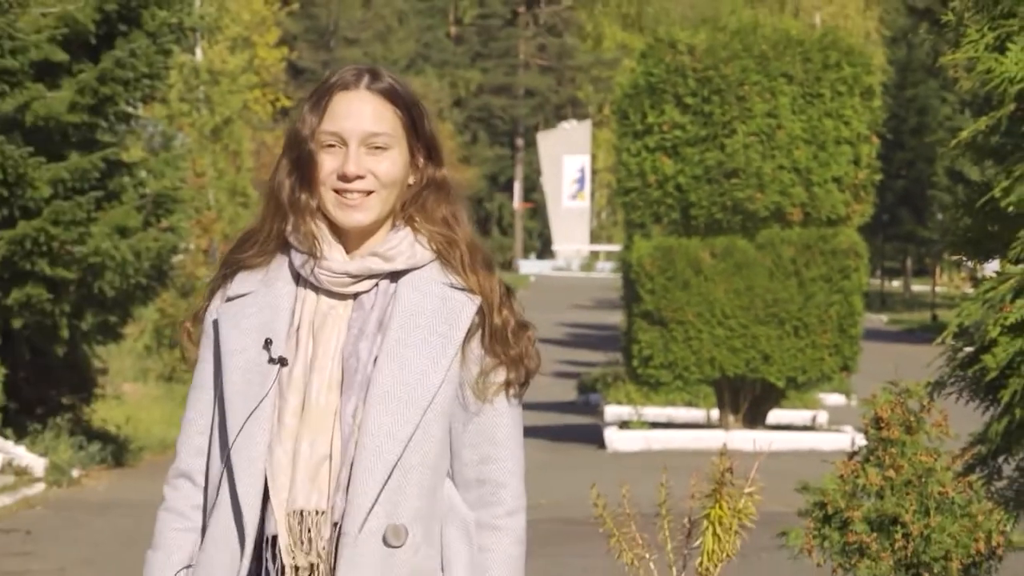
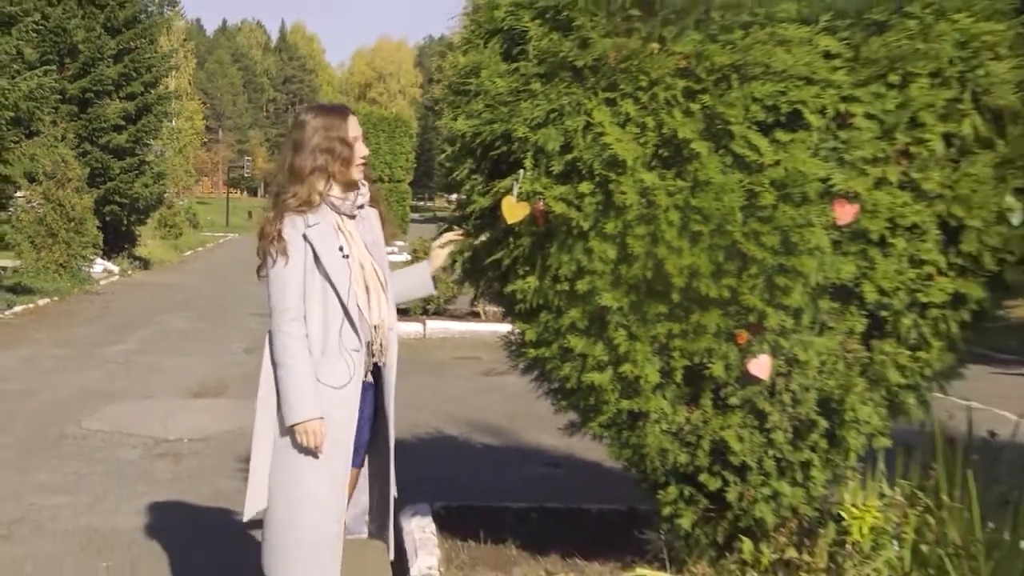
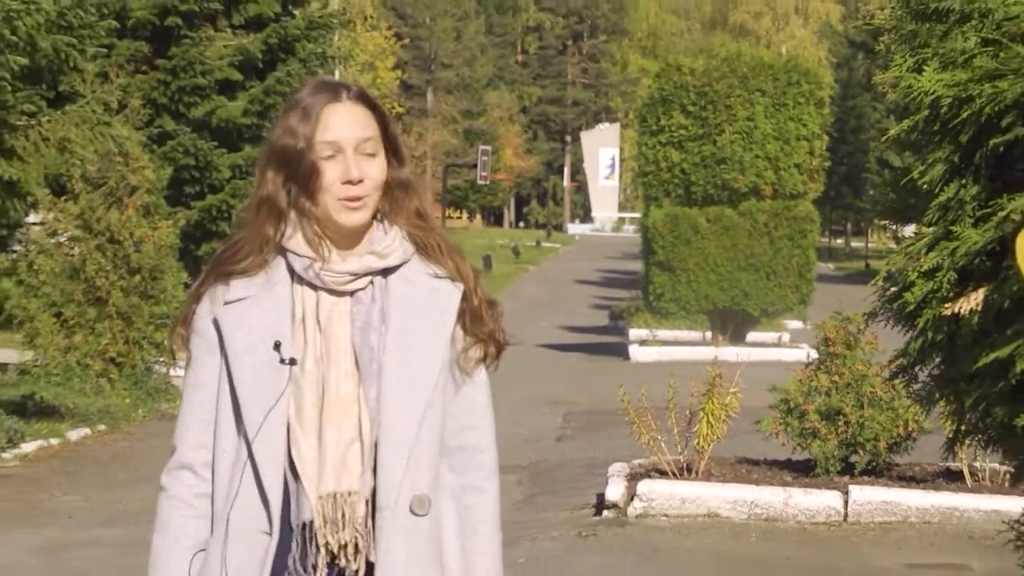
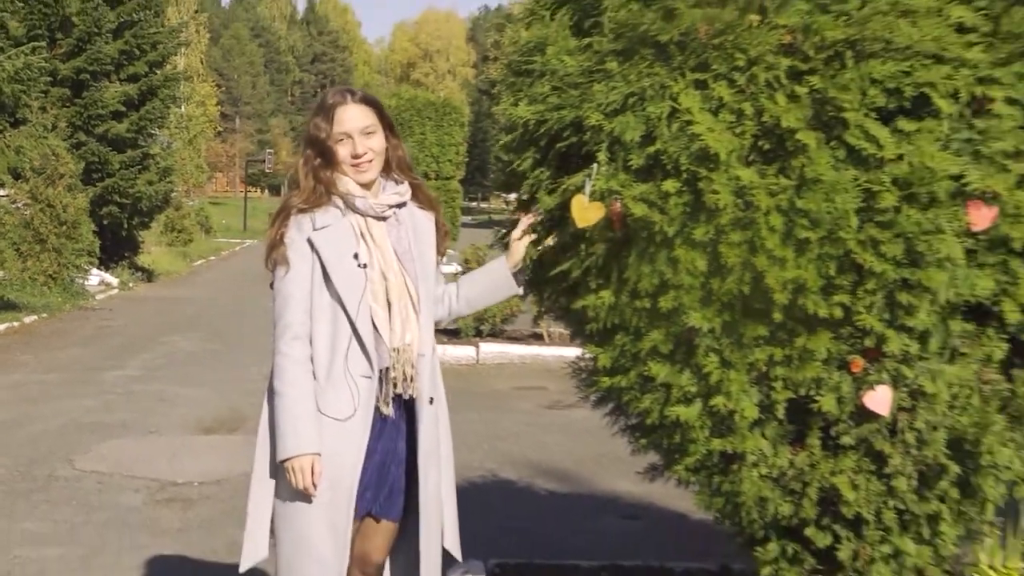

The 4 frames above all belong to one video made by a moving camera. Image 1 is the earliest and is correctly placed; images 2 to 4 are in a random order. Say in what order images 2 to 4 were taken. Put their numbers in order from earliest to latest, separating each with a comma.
3, 4, 2
